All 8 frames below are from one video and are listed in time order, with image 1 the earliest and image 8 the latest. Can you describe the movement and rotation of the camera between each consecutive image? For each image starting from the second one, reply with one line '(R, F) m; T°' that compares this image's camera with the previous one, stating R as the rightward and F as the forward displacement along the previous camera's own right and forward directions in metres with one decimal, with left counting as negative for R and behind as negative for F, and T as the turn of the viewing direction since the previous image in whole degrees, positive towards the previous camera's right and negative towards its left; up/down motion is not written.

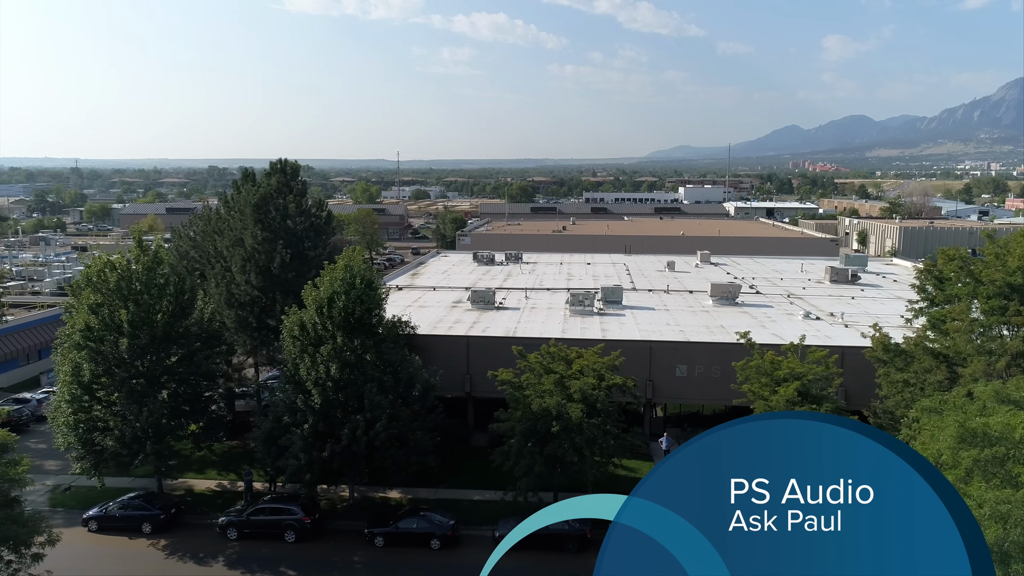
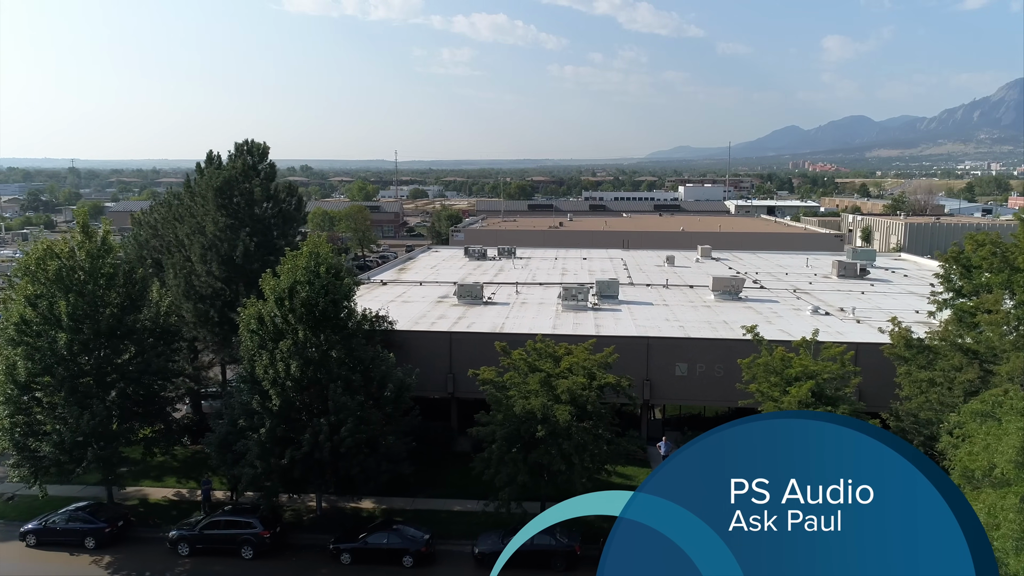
(+0.5, +2.2) m; 0°
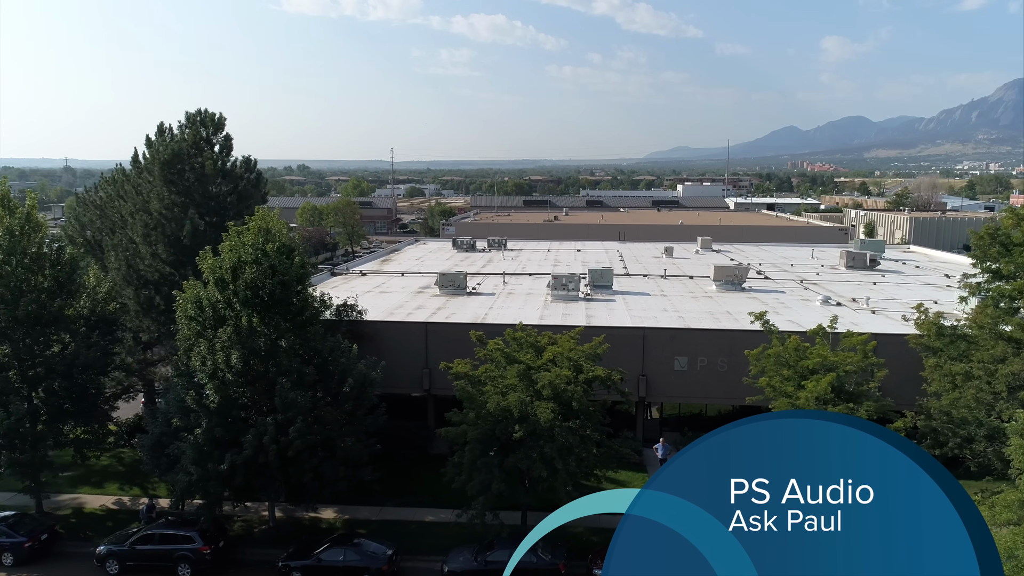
(+0.6, +2.6) m; 0°
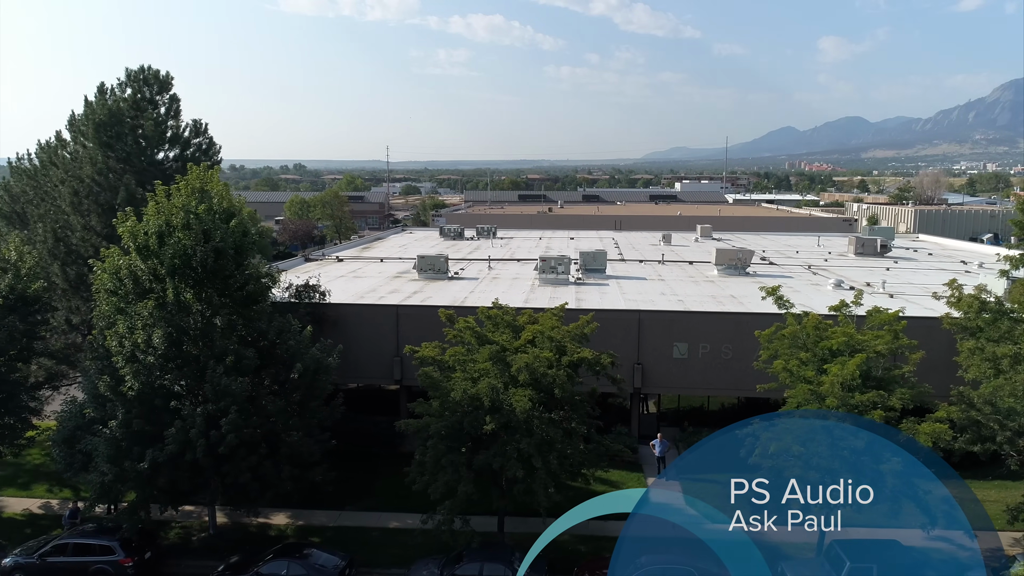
(+0.5, +2.5) m; 0°
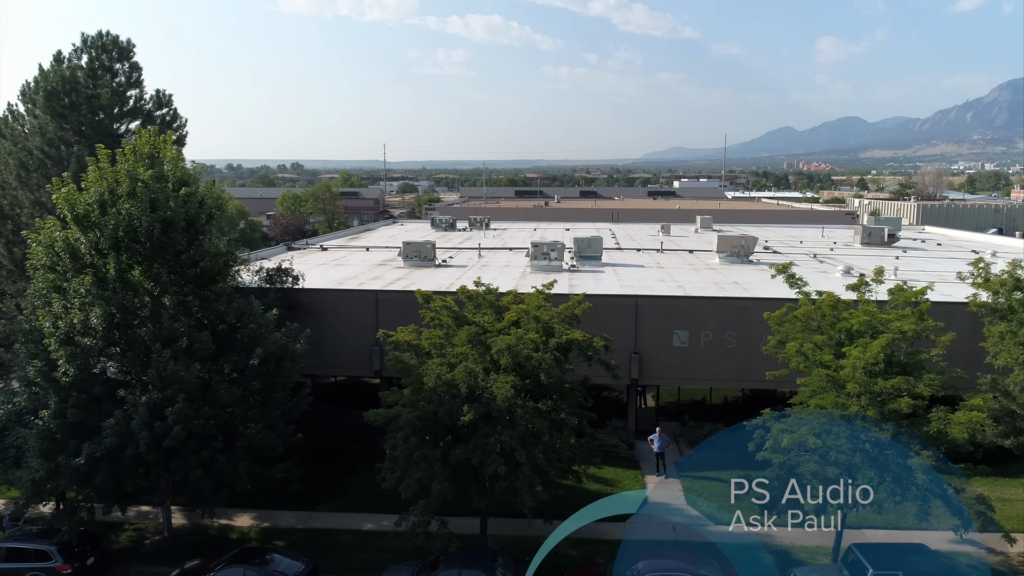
(+0.3, +1.6) m; 0°
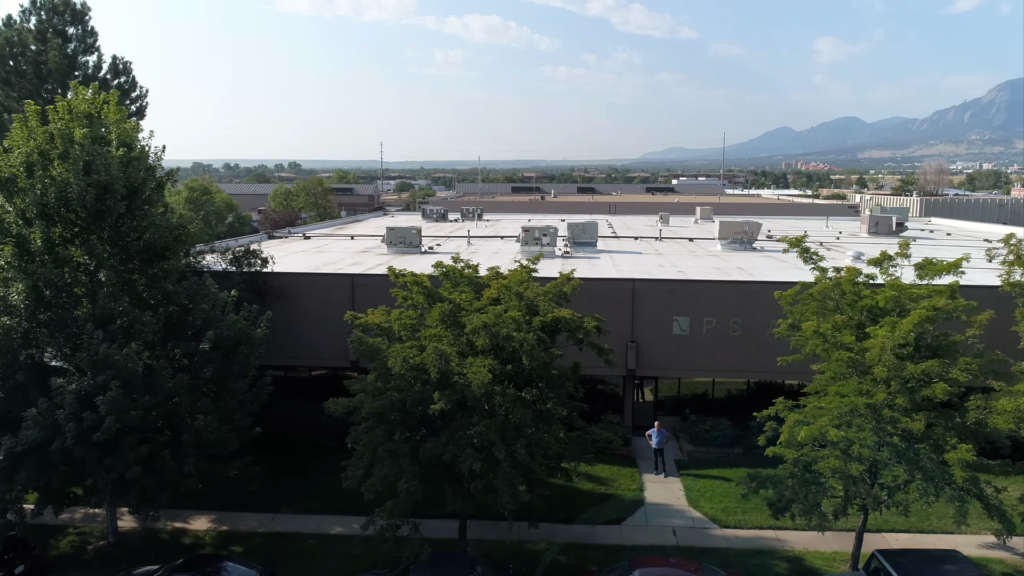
(+0.3, +1.6) m; 0°
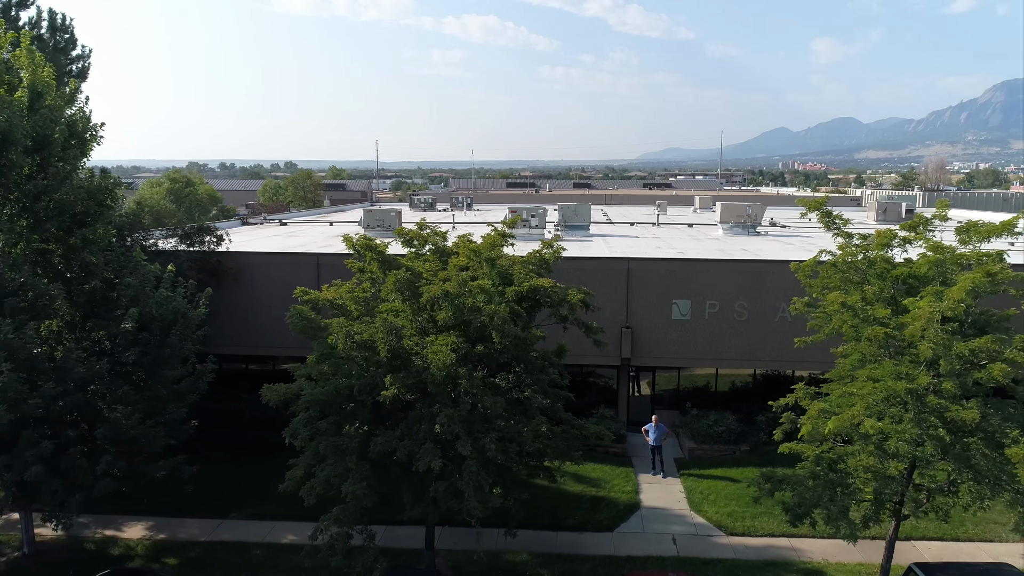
(+0.4, +1.8) m; 0°
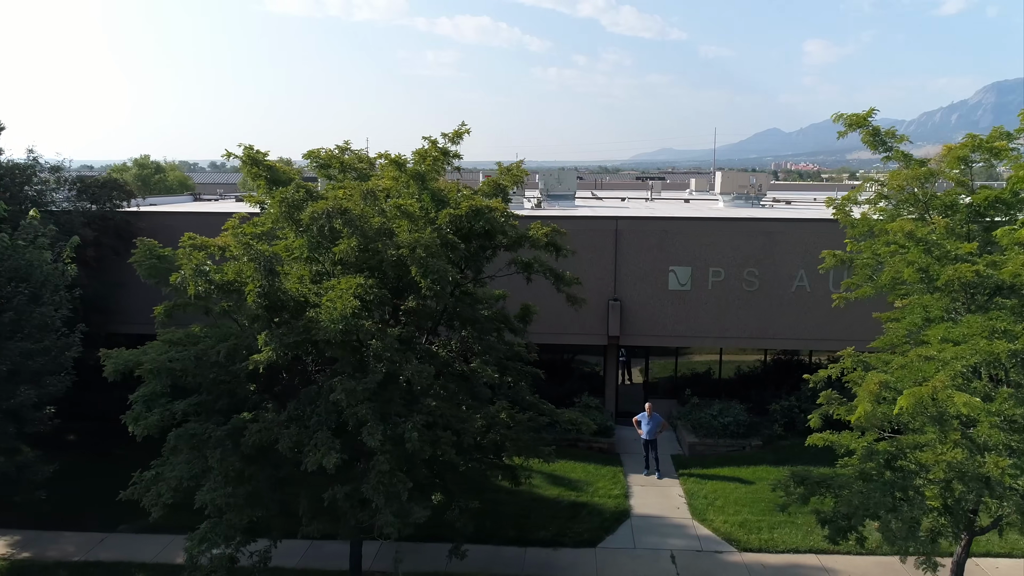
(+0.5, +2.7) m; +1°
